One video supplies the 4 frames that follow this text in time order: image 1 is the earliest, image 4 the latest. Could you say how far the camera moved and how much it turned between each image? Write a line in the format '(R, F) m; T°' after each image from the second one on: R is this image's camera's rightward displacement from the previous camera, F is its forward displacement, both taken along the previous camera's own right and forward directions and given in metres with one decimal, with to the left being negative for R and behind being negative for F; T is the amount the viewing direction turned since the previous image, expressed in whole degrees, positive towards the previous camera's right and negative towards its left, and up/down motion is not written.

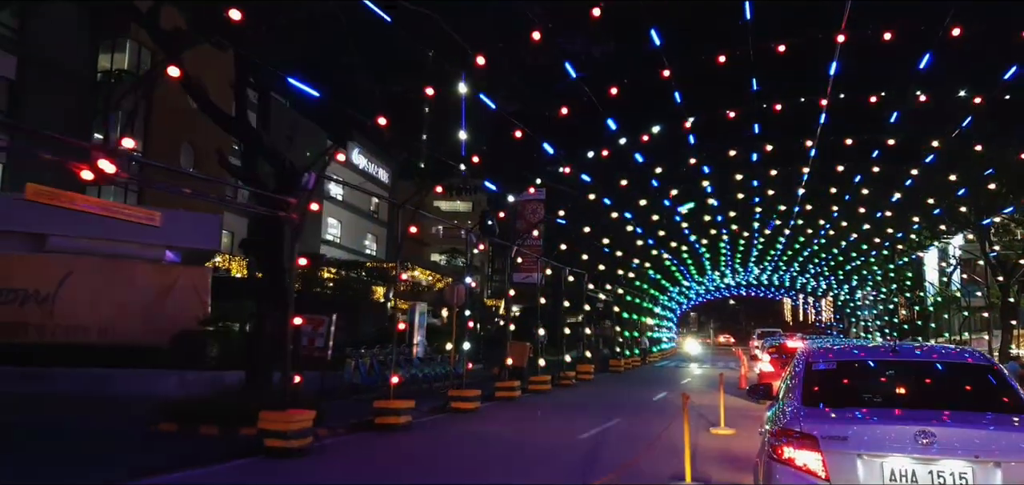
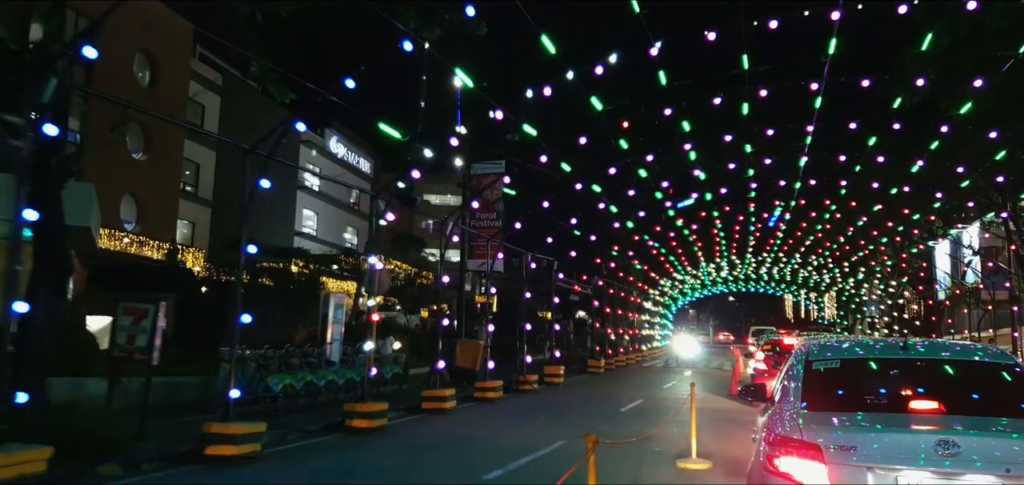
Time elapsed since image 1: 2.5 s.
(+1.1, +2.9) m; 0°
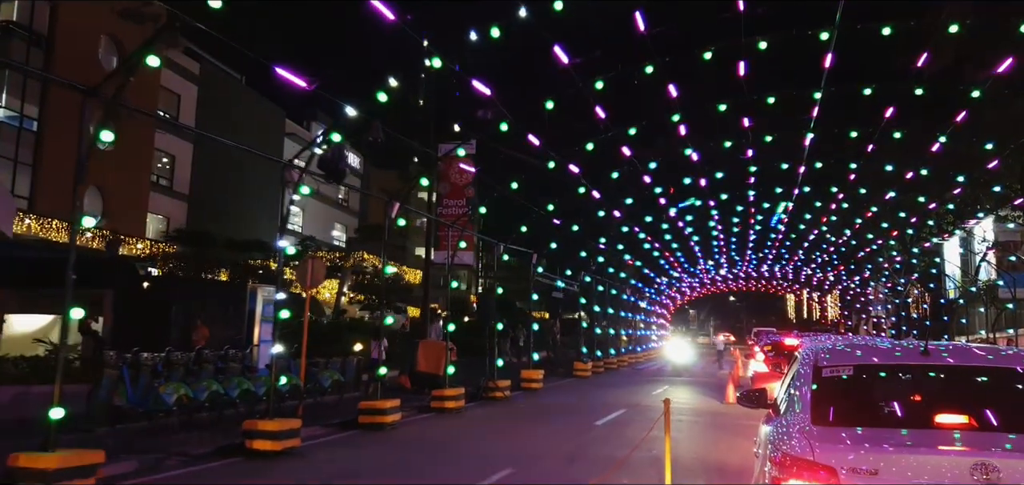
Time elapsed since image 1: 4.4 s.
(+0.6, +1.8) m; 0°
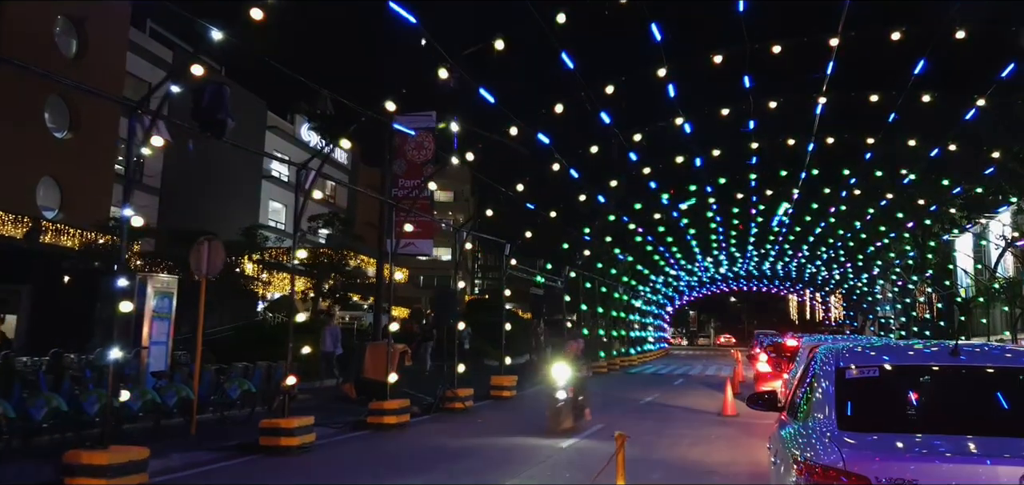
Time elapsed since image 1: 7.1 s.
(+0.6, +2.0) m; 0°
